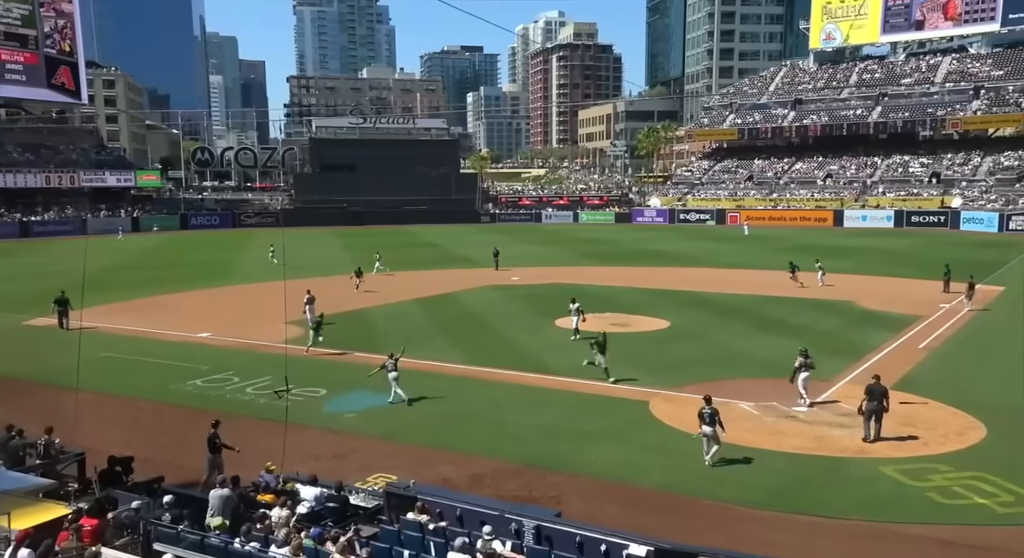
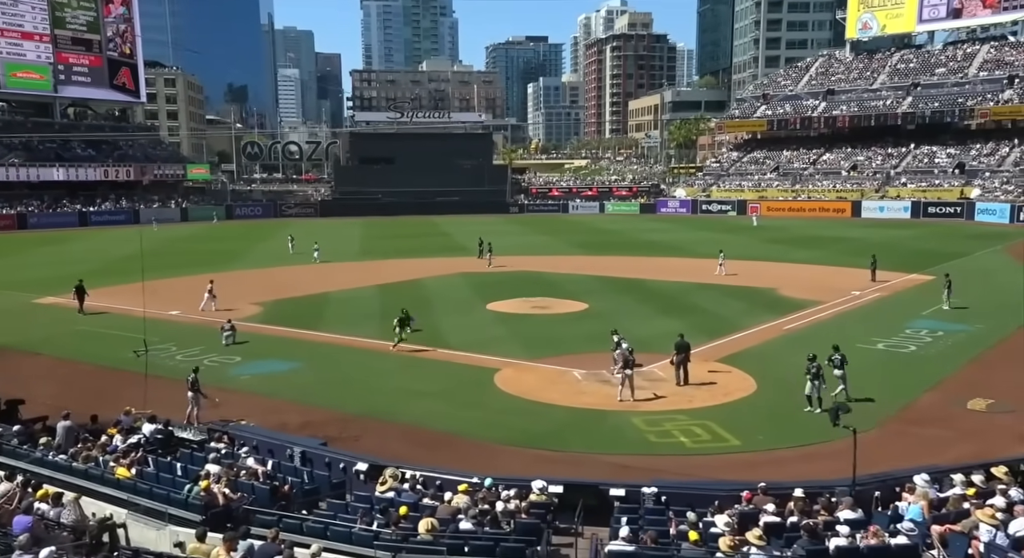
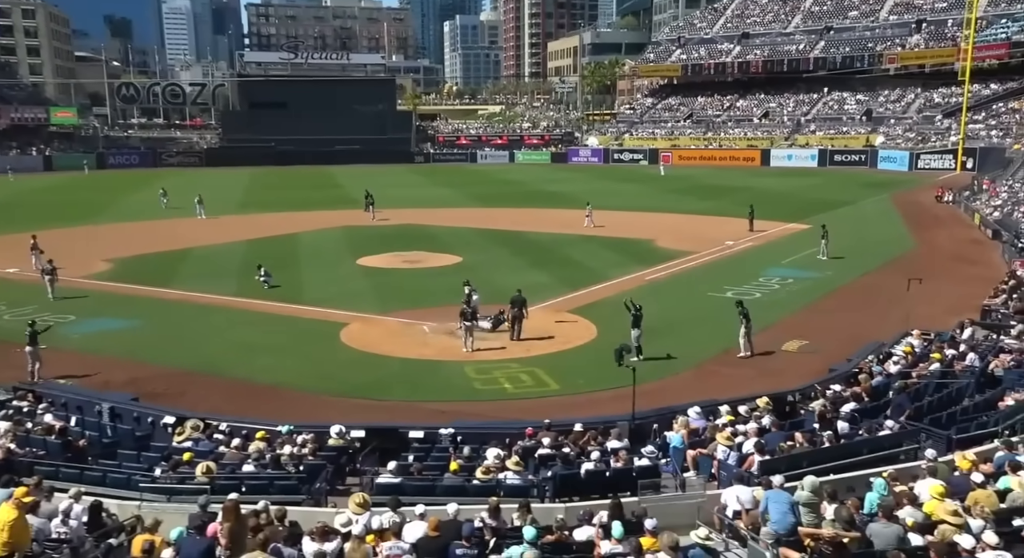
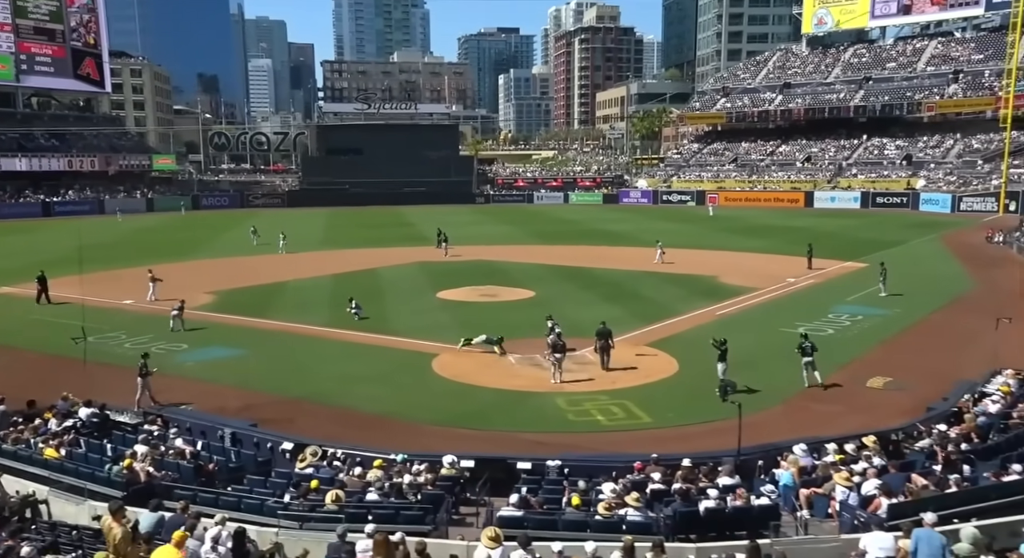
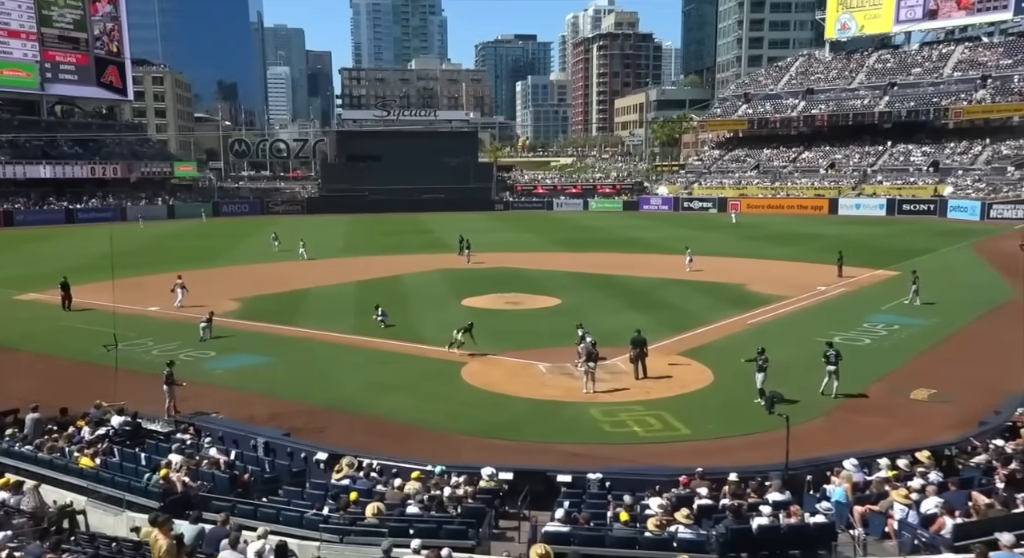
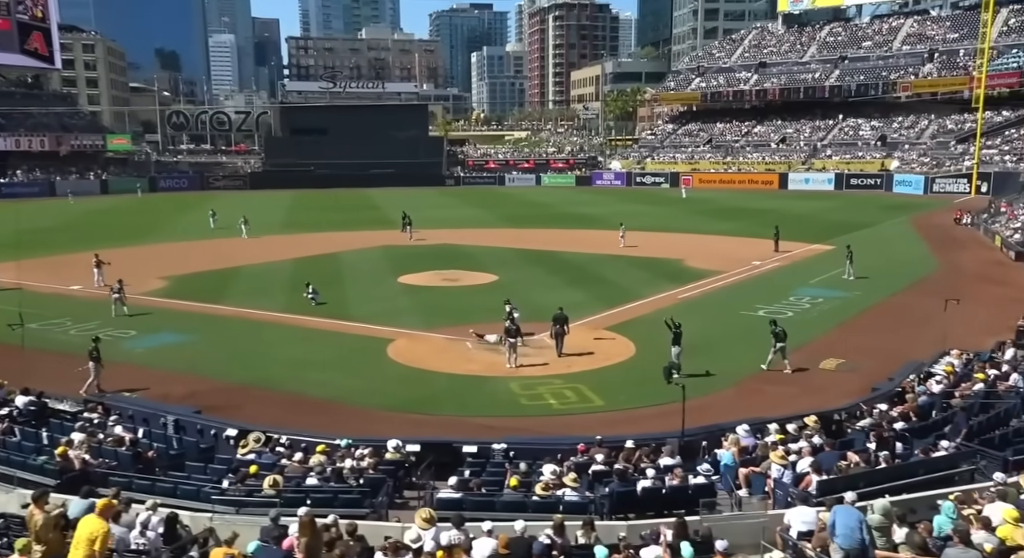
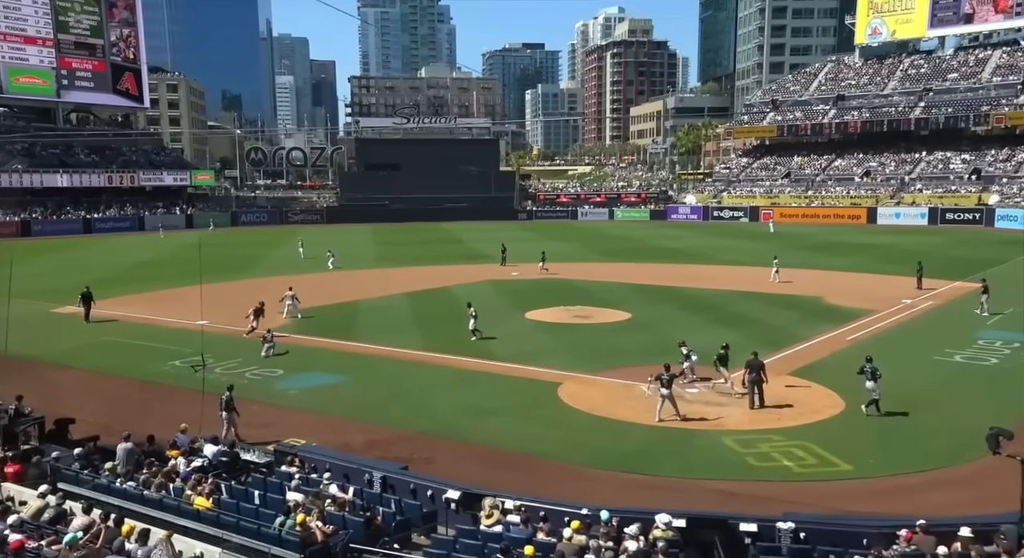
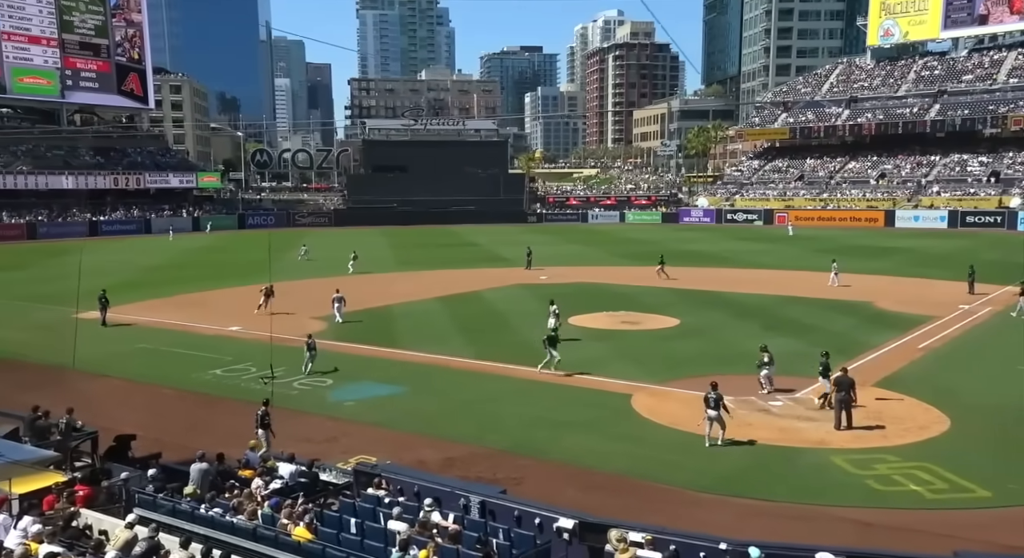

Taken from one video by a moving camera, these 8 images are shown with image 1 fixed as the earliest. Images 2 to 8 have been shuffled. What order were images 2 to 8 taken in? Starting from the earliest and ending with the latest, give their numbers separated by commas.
8, 7, 2, 5, 4, 6, 3
